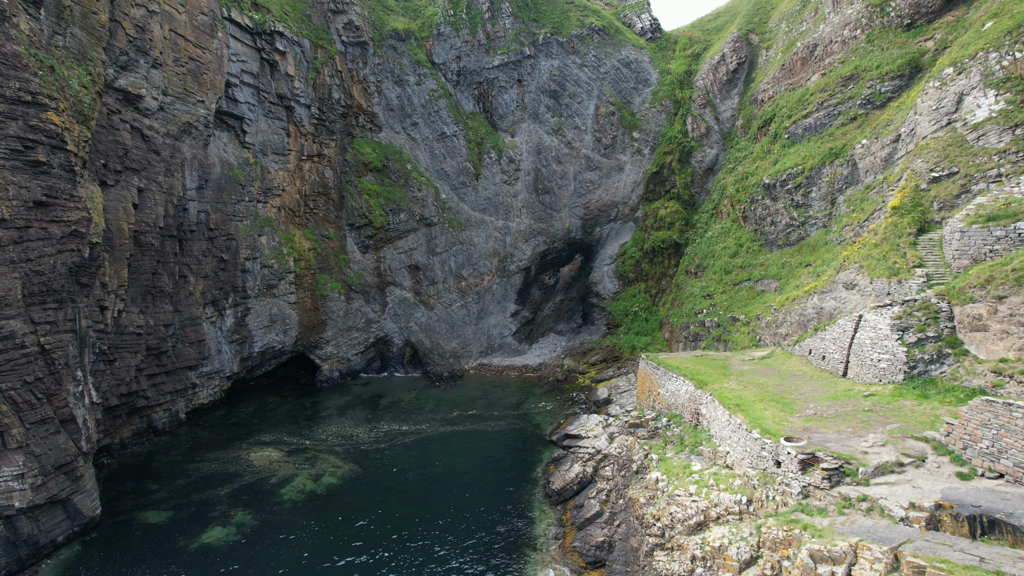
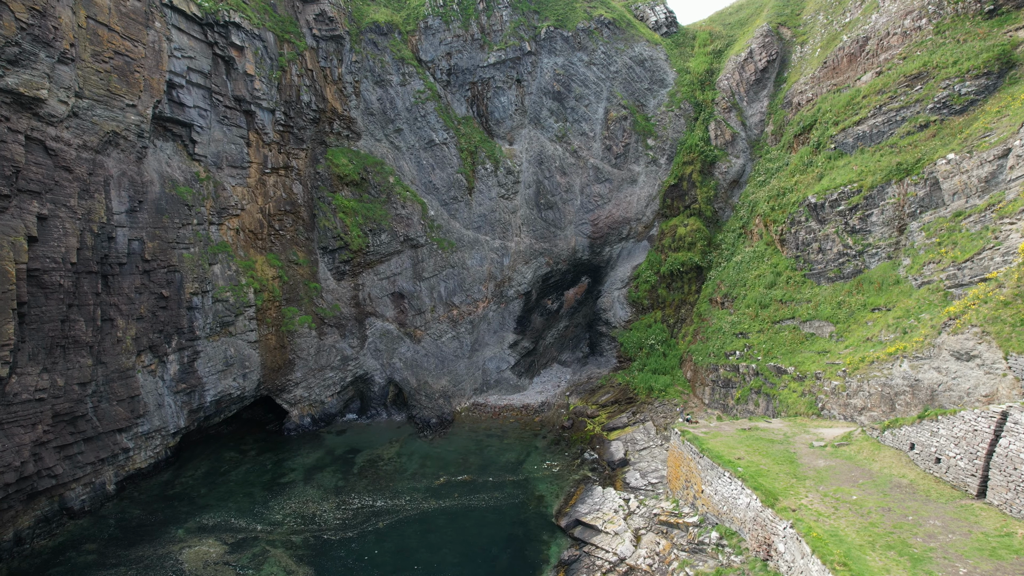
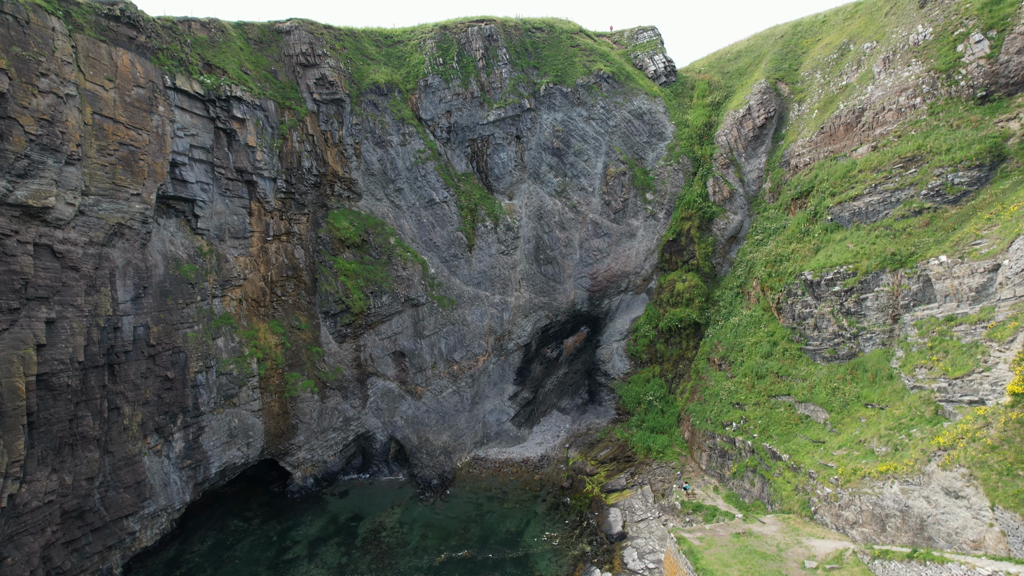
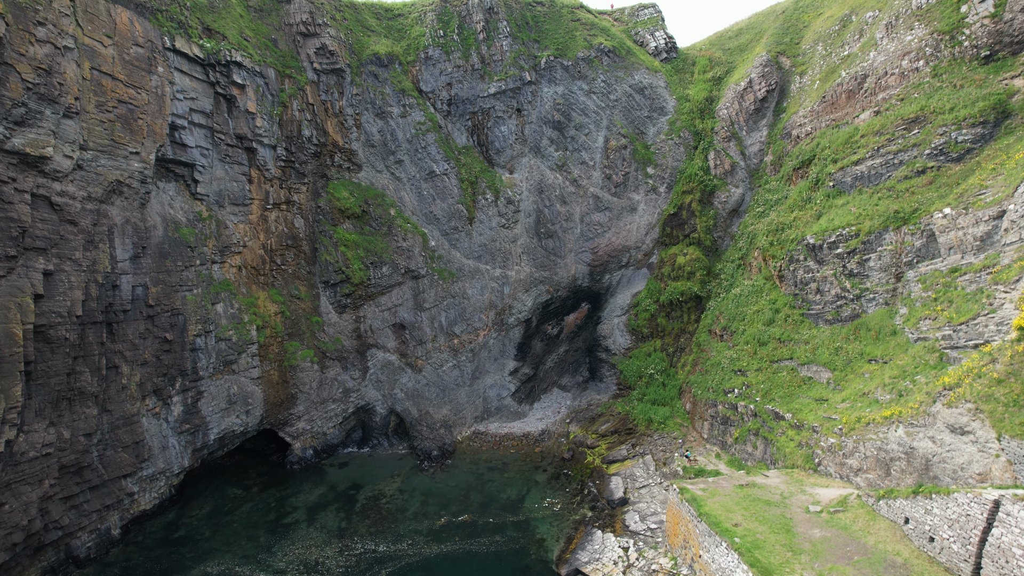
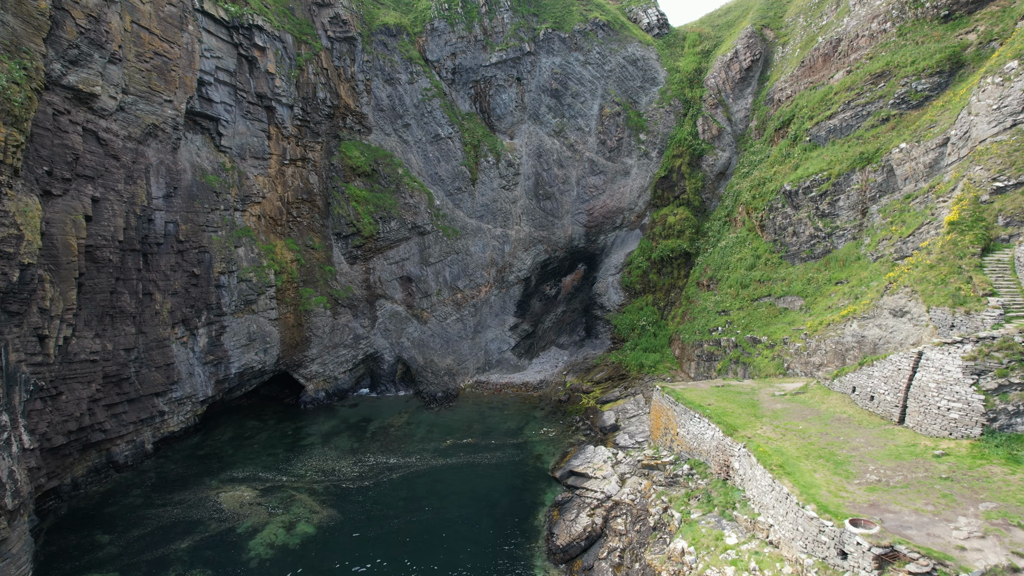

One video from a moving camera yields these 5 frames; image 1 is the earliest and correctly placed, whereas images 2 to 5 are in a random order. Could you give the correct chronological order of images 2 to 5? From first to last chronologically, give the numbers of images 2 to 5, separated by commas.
5, 2, 4, 3
